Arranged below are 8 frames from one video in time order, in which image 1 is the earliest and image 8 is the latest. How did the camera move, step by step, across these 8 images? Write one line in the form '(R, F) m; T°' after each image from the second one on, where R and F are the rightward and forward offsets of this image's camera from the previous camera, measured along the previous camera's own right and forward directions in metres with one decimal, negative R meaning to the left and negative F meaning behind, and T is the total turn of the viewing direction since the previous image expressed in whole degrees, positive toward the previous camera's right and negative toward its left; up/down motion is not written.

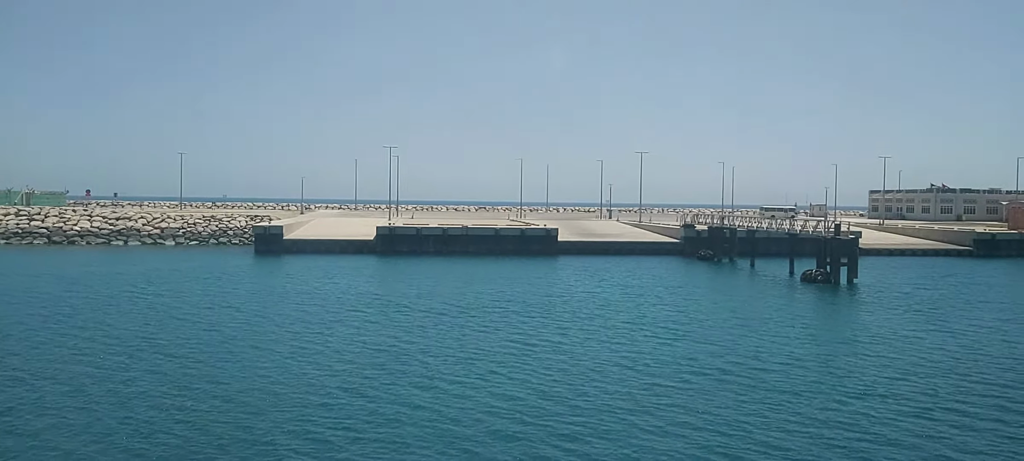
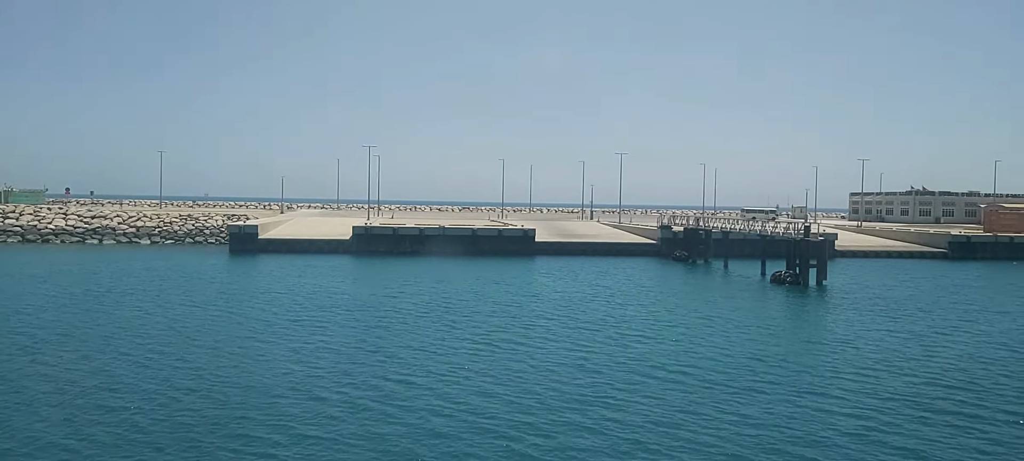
(+0.5, 0.0) m; +1°
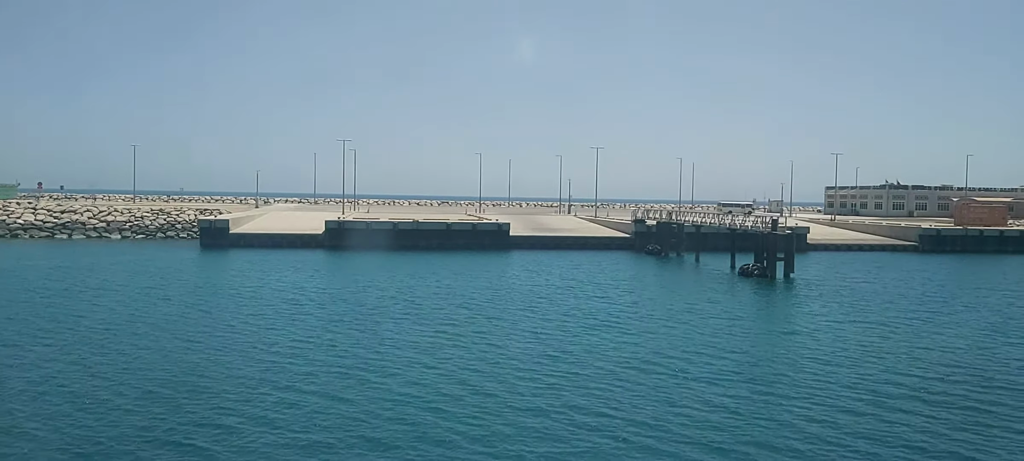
(+0.4, 0.0) m; +1°
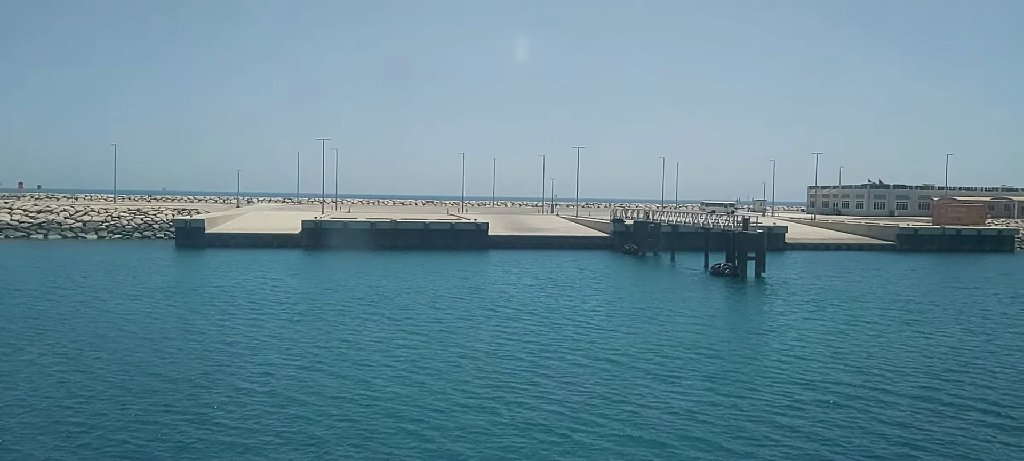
(+0.6, 0.0) m; +1°
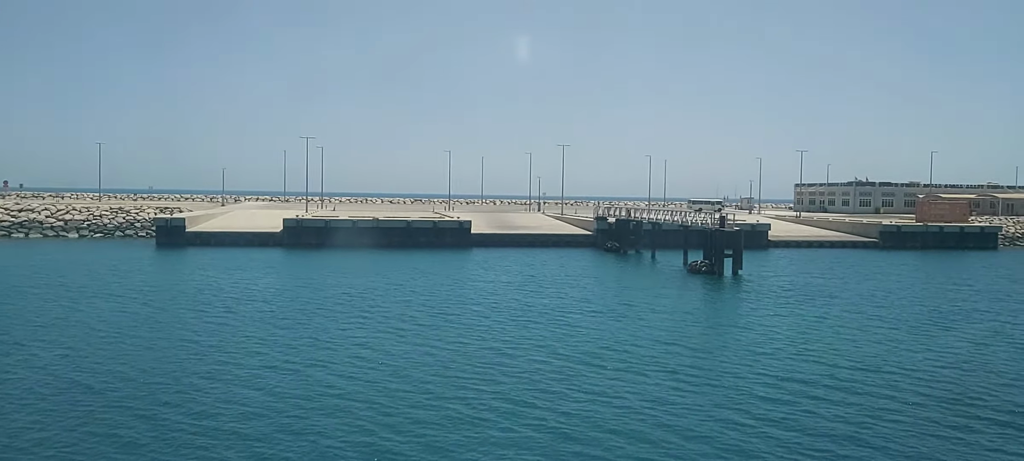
(+0.5, 0.0) m; 0°
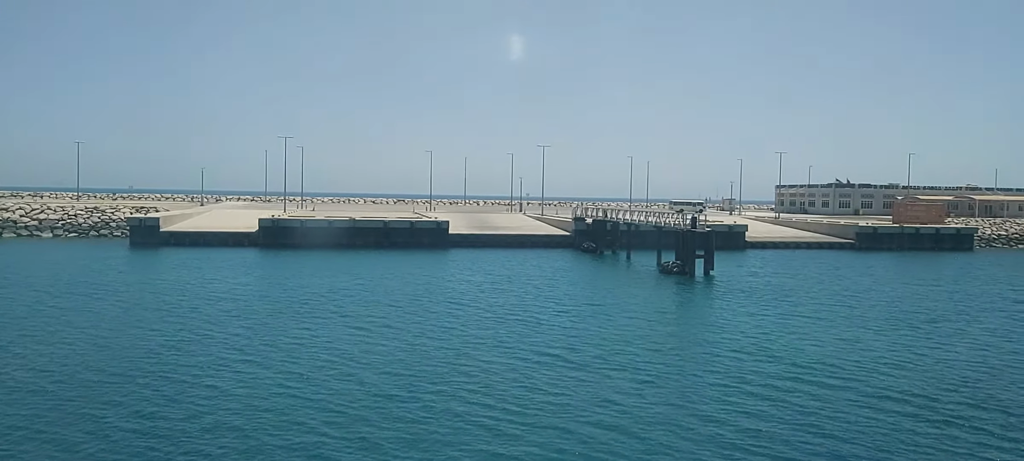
(+0.5, 0.0) m; +1°
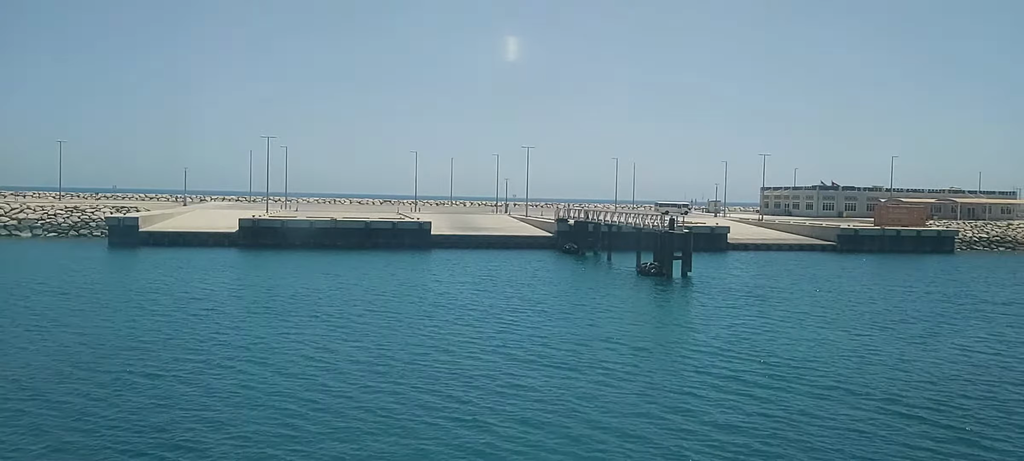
(+0.4, 0.0) m; +1°
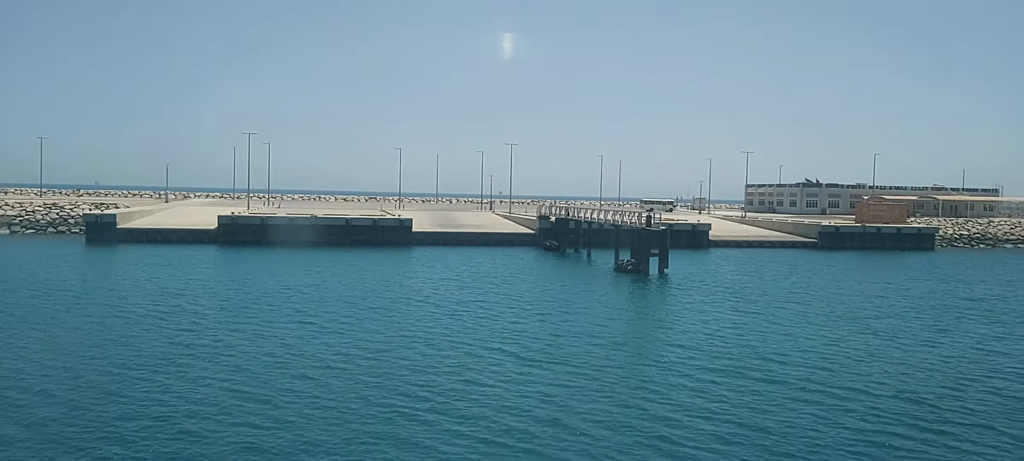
(+0.4, 0.0) m; +1°
